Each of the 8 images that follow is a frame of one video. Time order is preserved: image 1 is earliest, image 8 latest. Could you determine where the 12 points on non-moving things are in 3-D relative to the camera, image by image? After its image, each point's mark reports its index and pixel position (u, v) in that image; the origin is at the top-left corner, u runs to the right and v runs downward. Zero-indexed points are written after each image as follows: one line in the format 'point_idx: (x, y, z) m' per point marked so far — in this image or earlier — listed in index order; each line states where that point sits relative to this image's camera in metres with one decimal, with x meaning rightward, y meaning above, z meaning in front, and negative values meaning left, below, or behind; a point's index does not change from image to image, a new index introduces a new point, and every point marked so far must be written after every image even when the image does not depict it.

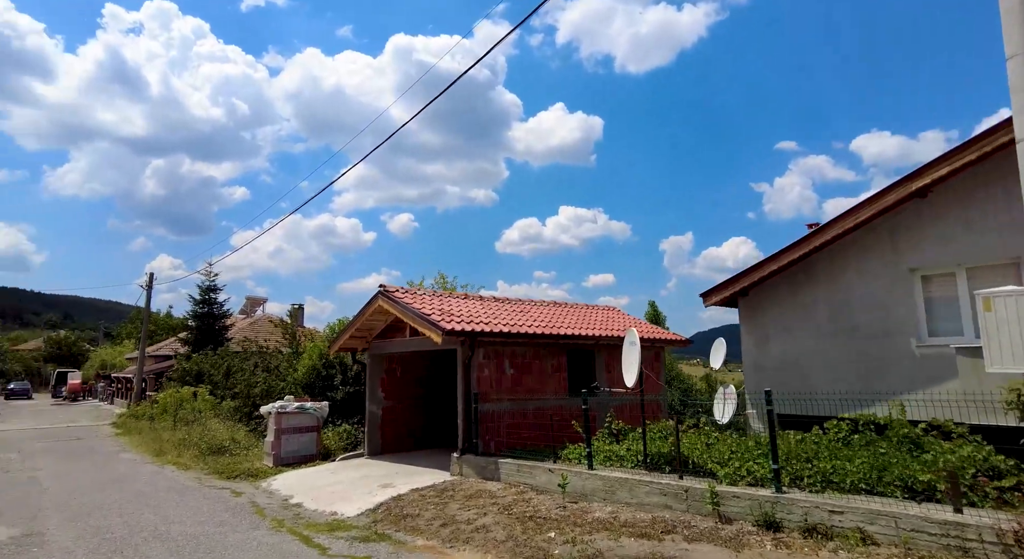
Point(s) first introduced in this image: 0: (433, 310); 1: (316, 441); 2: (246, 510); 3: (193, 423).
0: (-1.3, -0.5, +10.1) m
1: (-4.1, -3.3, +12.7) m
2: (-3.7, -3.2, +8.5) m
3: (-9.9, -4.4, +18.9) m
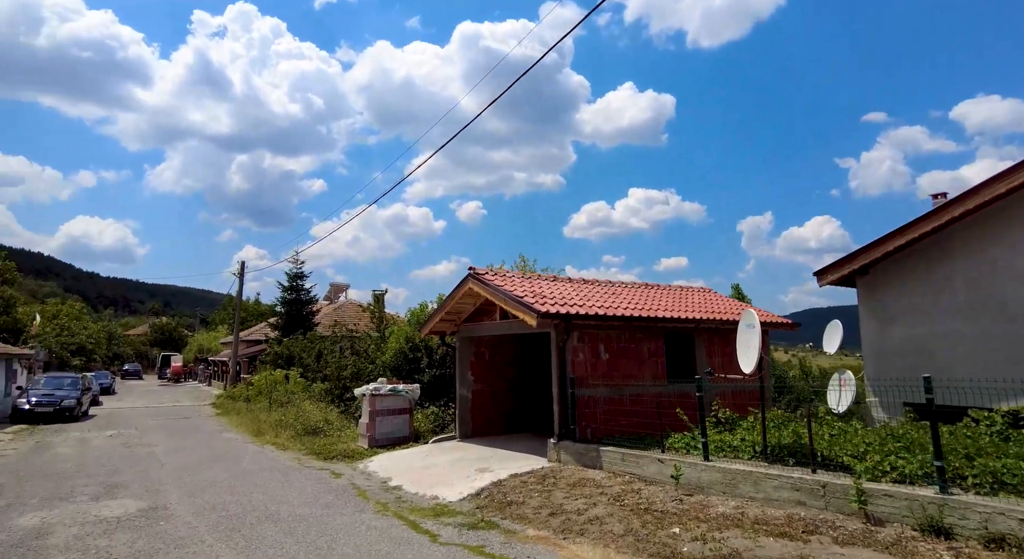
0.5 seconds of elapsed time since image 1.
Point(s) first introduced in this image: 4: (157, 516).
0: (+0.2, -0.2, +9.8) m
1: (-2.2, -3.0, +12.8) m
2: (-2.3, -3.0, +8.6) m
3: (-7.2, -4.0, +19.7) m
4: (-4.2, -2.8, +7.2) m
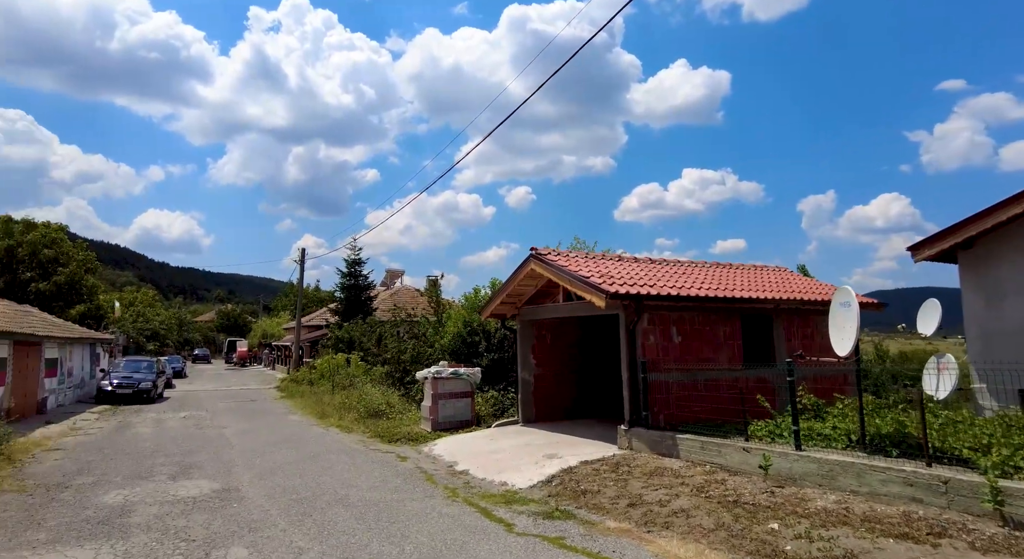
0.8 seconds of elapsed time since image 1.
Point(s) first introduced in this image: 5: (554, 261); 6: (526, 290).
0: (+1.2, +0.1, +9.4) m
1: (-0.8, -2.6, +12.6) m
2: (-1.3, -2.7, +8.5) m
3: (-5.3, -3.5, +20.0) m
4: (-3.3, -2.6, +7.2) m
5: (+0.7, +0.3, +10.1) m
6: (+0.3, -0.2, +11.6) m
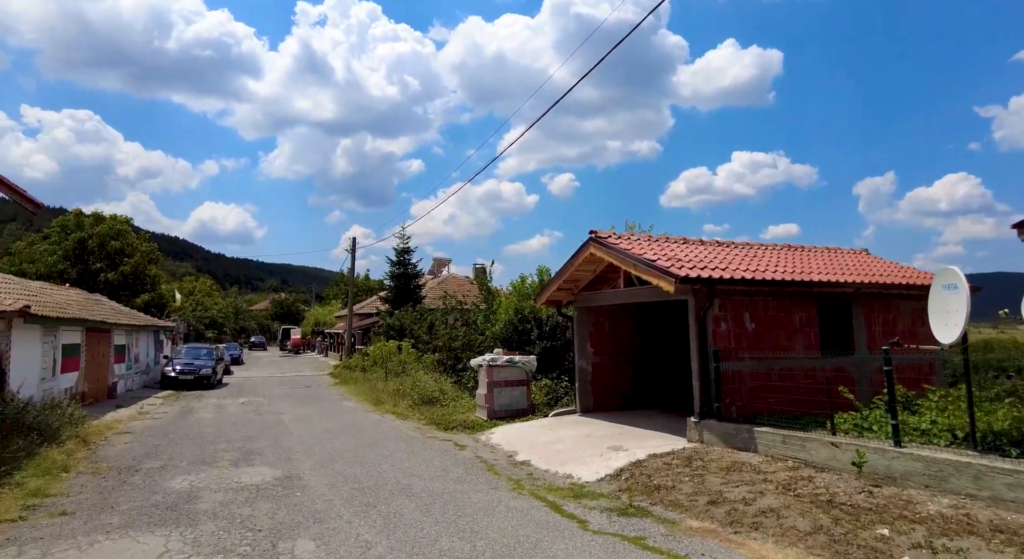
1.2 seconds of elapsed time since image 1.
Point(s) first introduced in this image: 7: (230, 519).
0: (+2.1, +0.4, +9.0) m
1: (+0.3, -2.4, +12.4) m
2: (-0.5, -2.5, +8.2) m
3: (-3.6, -3.1, +20.0) m
4: (-2.6, -2.4, +7.2) m
5: (+1.7, +0.6, +9.7) m
6: (+1.3, +0.1, +11.2) m
7: (-2.7, -2.3, +5.8) m
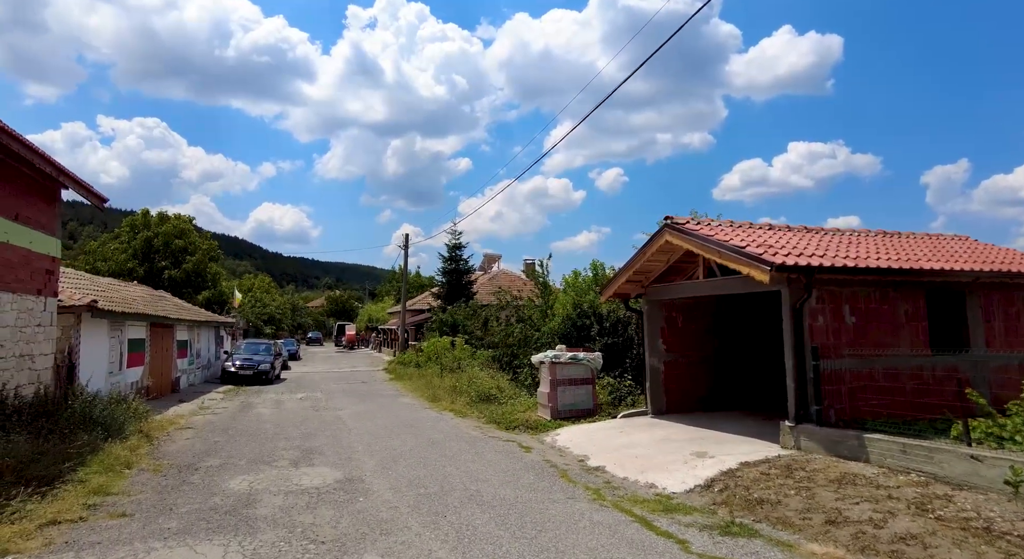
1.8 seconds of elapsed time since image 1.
0: (+3.1, +0.5, +8.1) m
1: (+1.6, -2.2, +11.7) m
2: (+0.5, -2.4, +7.6) m
3: (-1.7, -3.0, +19.6) m
4: (-1.7, -2.3, +6.7) m
5: (+2.7, +0.7, +8.9) m
6: (+2.5, +0.2, +10.4) m
7: (-2.0, -2.2, +5.4) m
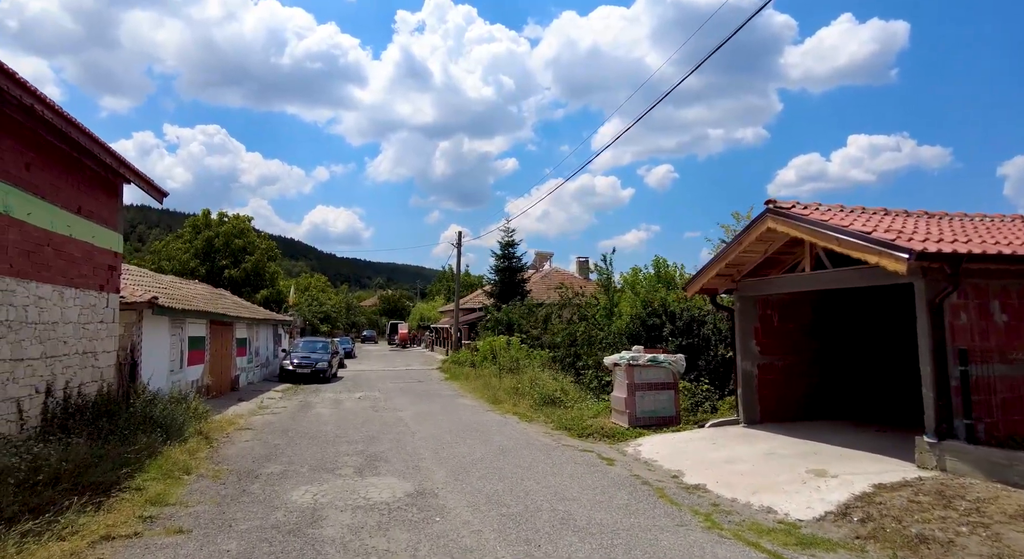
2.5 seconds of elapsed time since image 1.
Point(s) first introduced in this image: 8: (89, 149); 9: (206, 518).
0: (+4.1, +0.6, +7.0) m
1: (+2.9, -2.1, +10.7) m
2: (+1.4, -2.3, +6.7) m
3: (+0.2, -2.9, +18.9) m
4: (-0.8, -2.2, +6.0) m
5: (+3.7, +0.8, +7.8) m
6: (+3.6, +0.3, +9.3) m
7: (-1.1, -2.1, +4.7) m
8: (-6.1, +1.9, +8.7) m
9: (-2.9, -2.3, +5.8) m
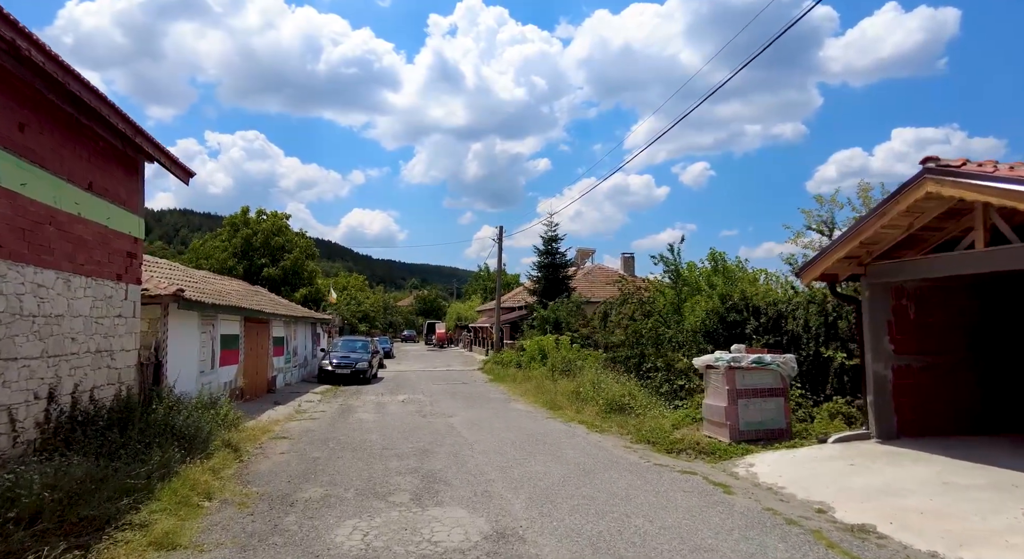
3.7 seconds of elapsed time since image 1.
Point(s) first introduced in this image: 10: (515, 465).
0: (+5.0, +0.8, +5.2) m
1: (+4.0, -1.9, +8.9) m
2: (+2.3, -2.1, +5.0) m
3: (+1.8, -2.7, +17.2) m
4: (+0.1, -2.0, +4.4) m
5: (+4.7, +1.0, +6.0) m
6: (+4.7, +0.6, +7.5) m
7: (-0.4, -1.9, +3.1) m
8: (-5.1, +2.0, +7.4) m
9: (-2.0, -2.1, +4.3) m
10: (0.0, -2.4, +7.9) m
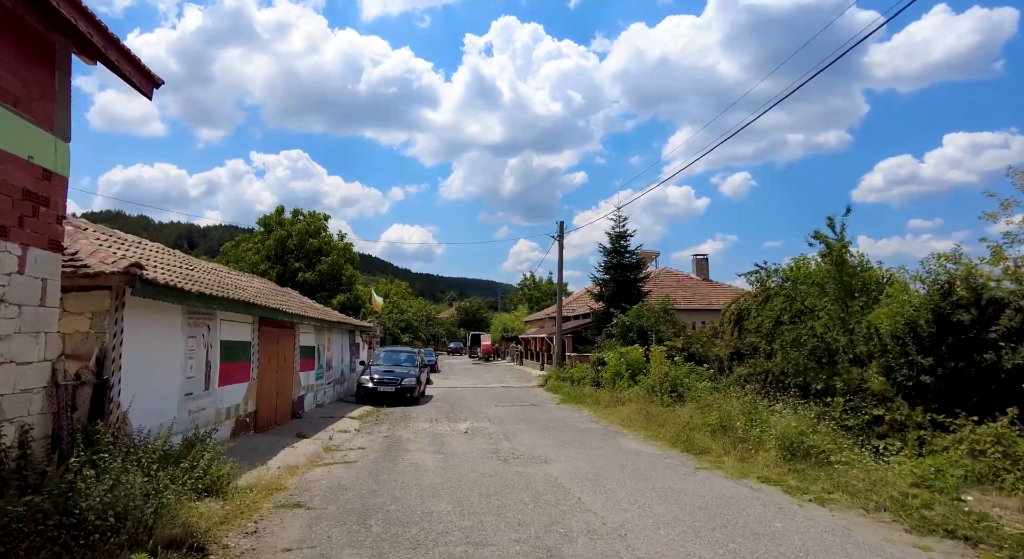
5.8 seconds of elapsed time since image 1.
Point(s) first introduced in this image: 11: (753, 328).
0: (+6.3, +1.3, +0.7) m
1: (+5.5, -1.5, +4.4) m
2: (+3.7, -1.6, +0.6) m
3: (+3.8, -2.4, +12.8) m
4: (+1.4, -1.5, +0.1) m
5: (+6.0, +1.5, +1.5) m
6: (+6.1, +1.0, +3.0) m
7: (+0.9, -1.4, -1.1) m
8: (-3.6, +2.4, +3.5) m
9: (-0.8, -1.6, +0.1) m
10: (+1.5, -2.0, +3.6) m
11: (+5.4, -1.0, +14.1) m
